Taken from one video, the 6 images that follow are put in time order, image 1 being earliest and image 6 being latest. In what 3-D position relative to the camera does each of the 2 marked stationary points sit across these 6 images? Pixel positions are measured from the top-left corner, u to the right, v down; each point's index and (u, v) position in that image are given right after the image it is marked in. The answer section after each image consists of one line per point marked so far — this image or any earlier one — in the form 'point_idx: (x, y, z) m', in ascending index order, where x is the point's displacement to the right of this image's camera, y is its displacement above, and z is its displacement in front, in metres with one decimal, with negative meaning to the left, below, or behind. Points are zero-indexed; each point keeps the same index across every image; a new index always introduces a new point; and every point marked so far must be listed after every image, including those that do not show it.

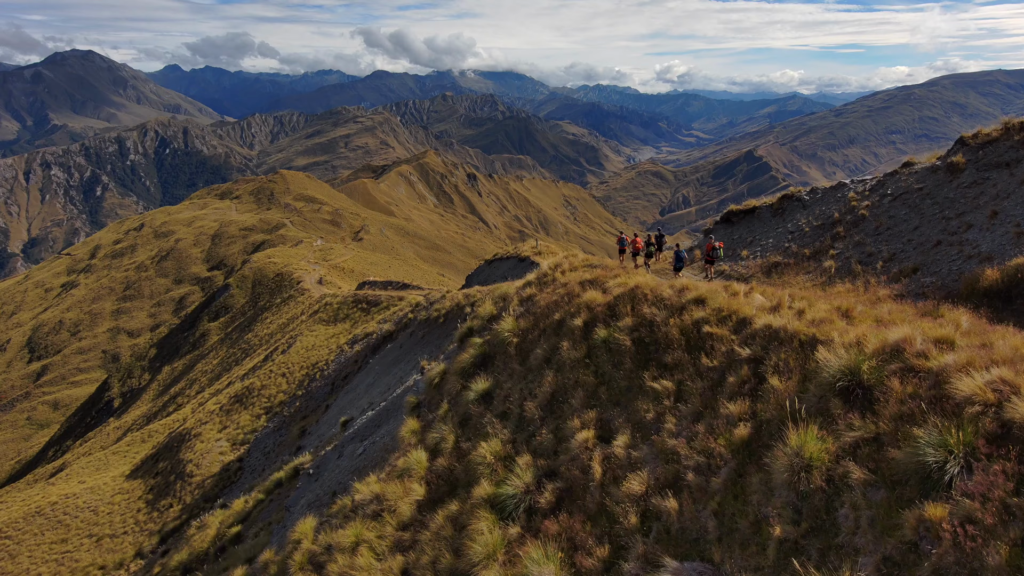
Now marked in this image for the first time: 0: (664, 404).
0: (+2.6, -2.0, +7.9) m
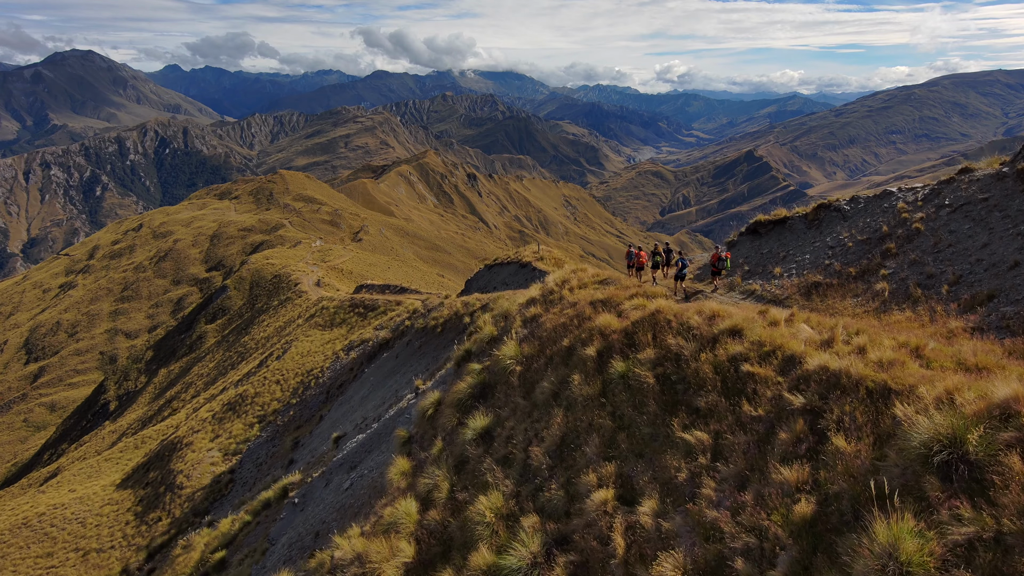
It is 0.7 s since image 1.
0: (+2.6, -2.5, +6.6) m
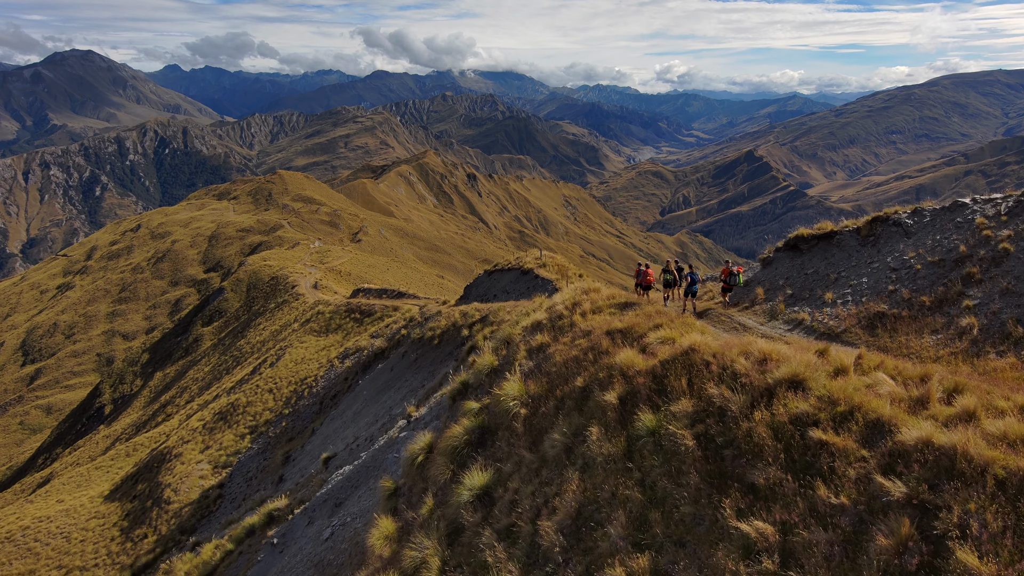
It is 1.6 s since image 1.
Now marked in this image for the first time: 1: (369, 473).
0: (+2.7, -3.0, +5.0) m
1: (-4.2, -5.4, +13.2) m
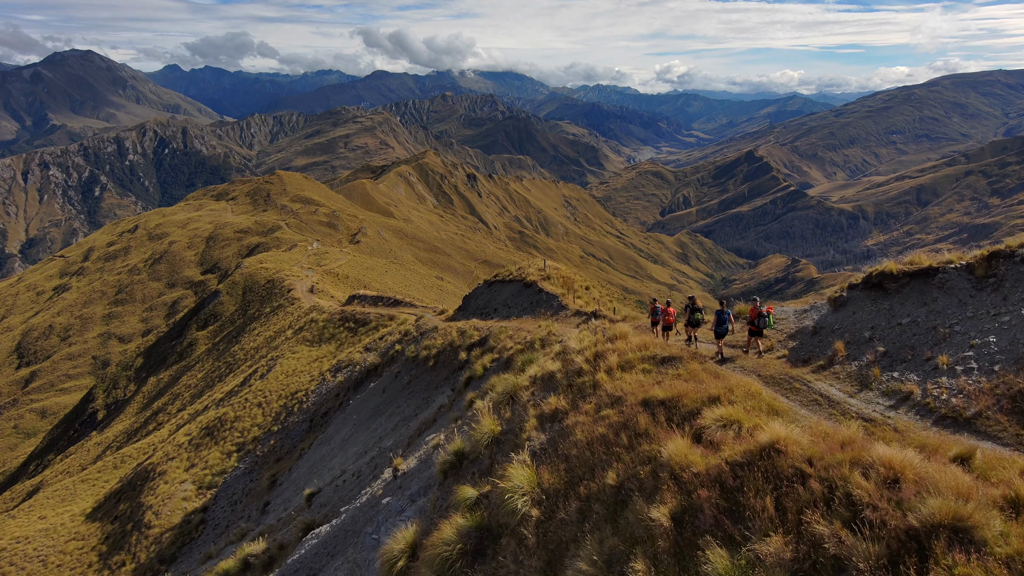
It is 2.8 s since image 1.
0: (+2.8, -3.9, +2.9) m
1: (-4.1, -6.3, +11.1) m
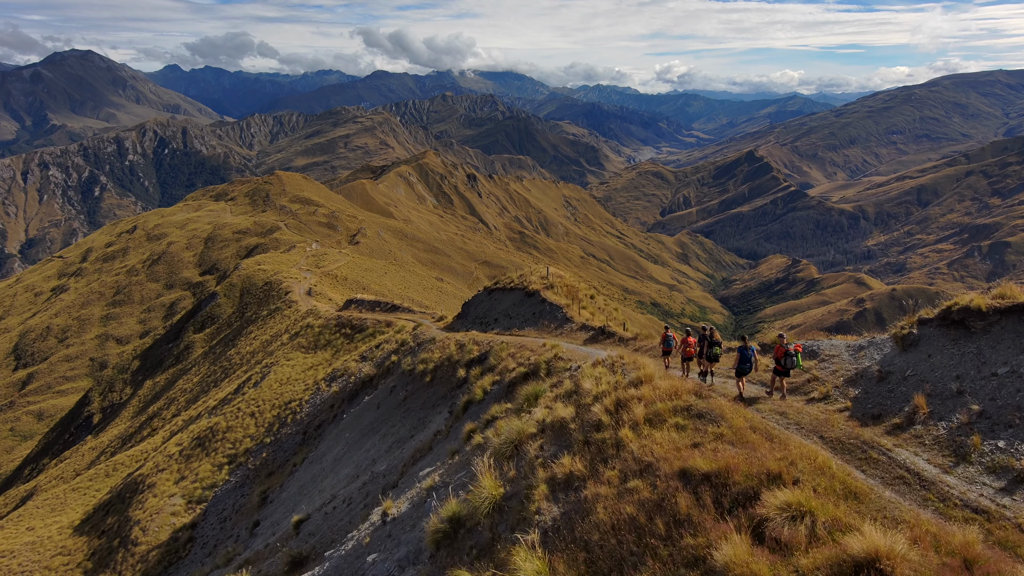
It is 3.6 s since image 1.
0: (+2.9, -4.5, +1.5) m
1: (-4.0, -6.9, +9.7) m
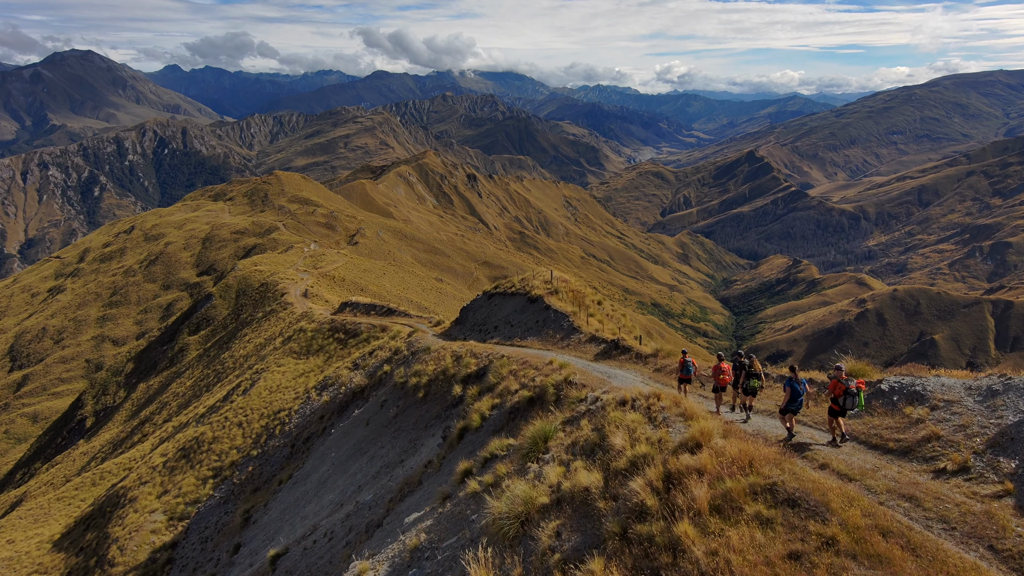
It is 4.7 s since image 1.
0: (+3.0, -4.8, -0.6) m
1: (-3.9, -7.2, +7.6) m
